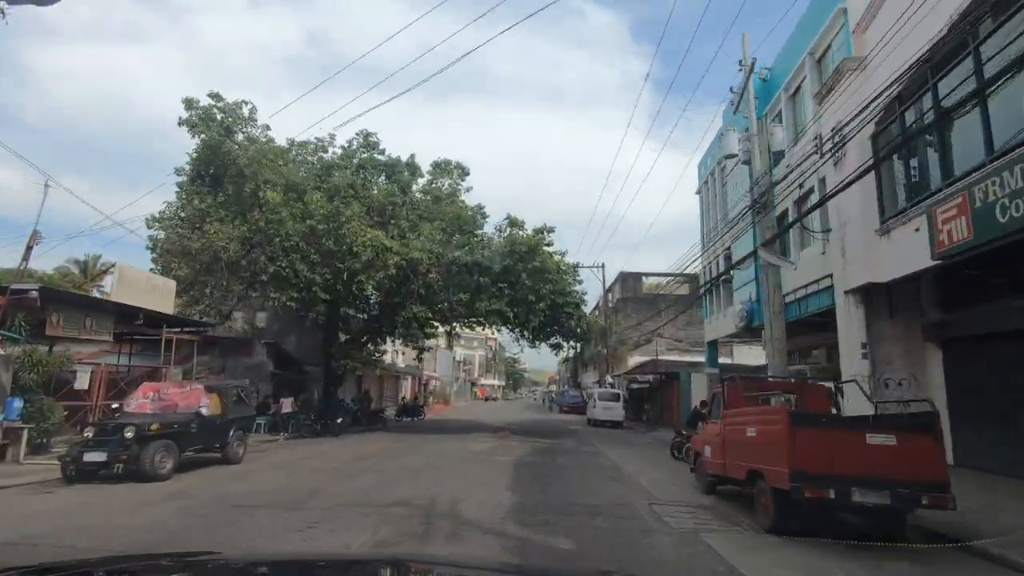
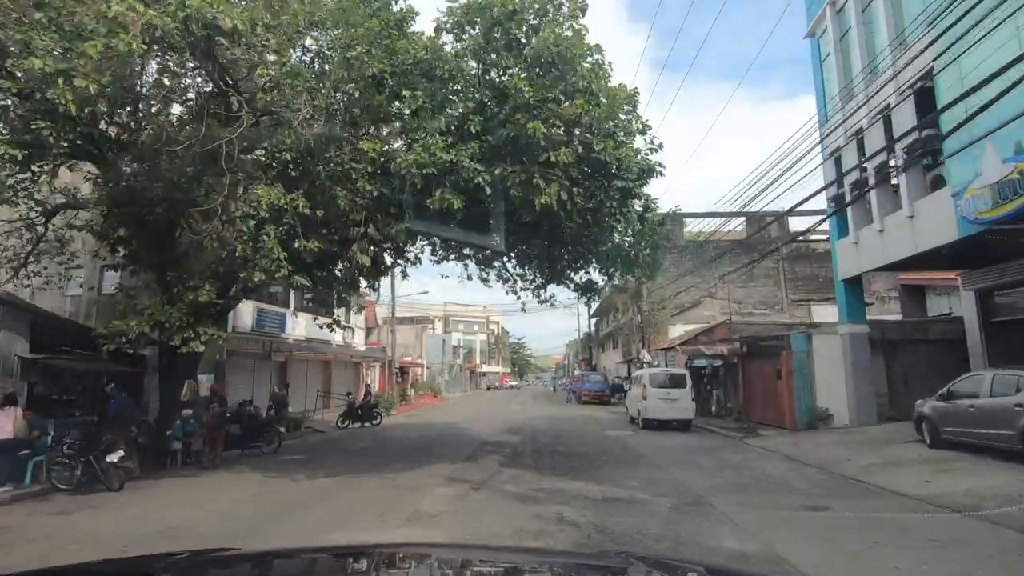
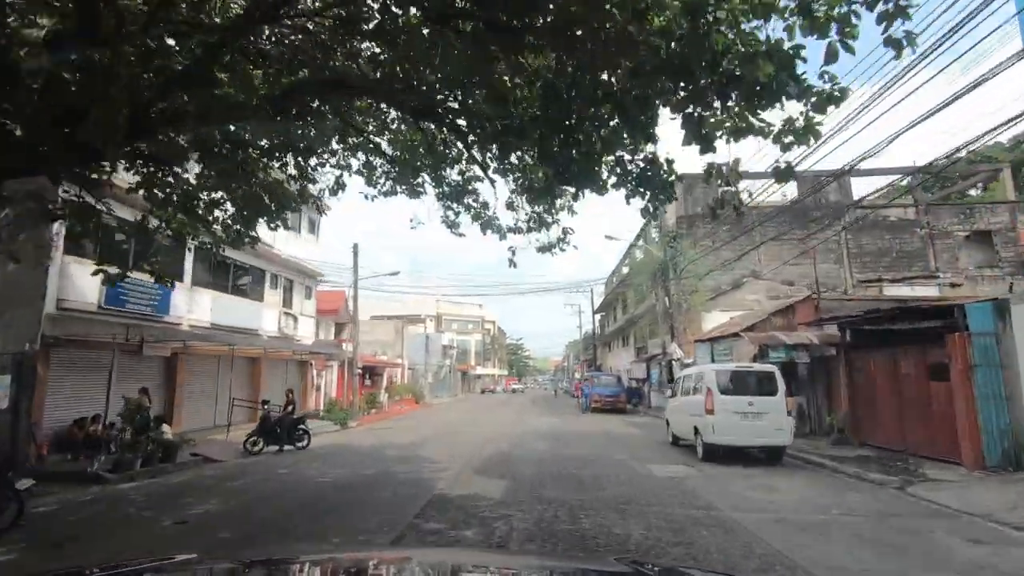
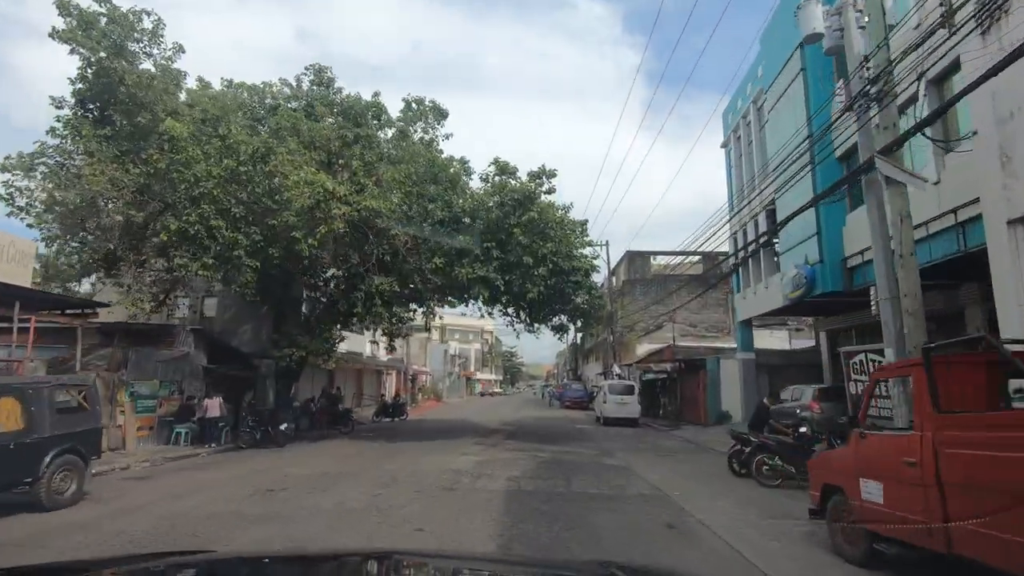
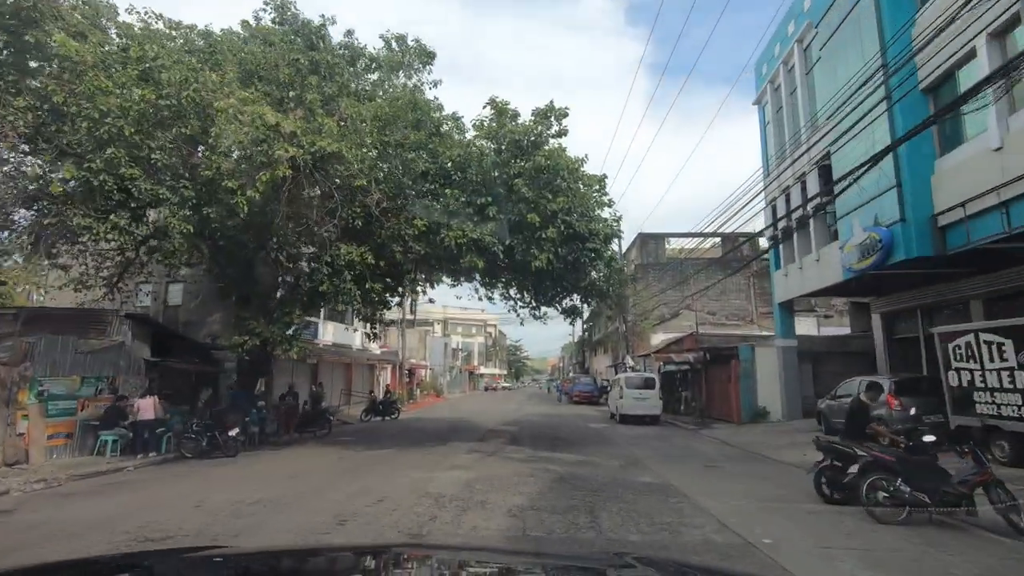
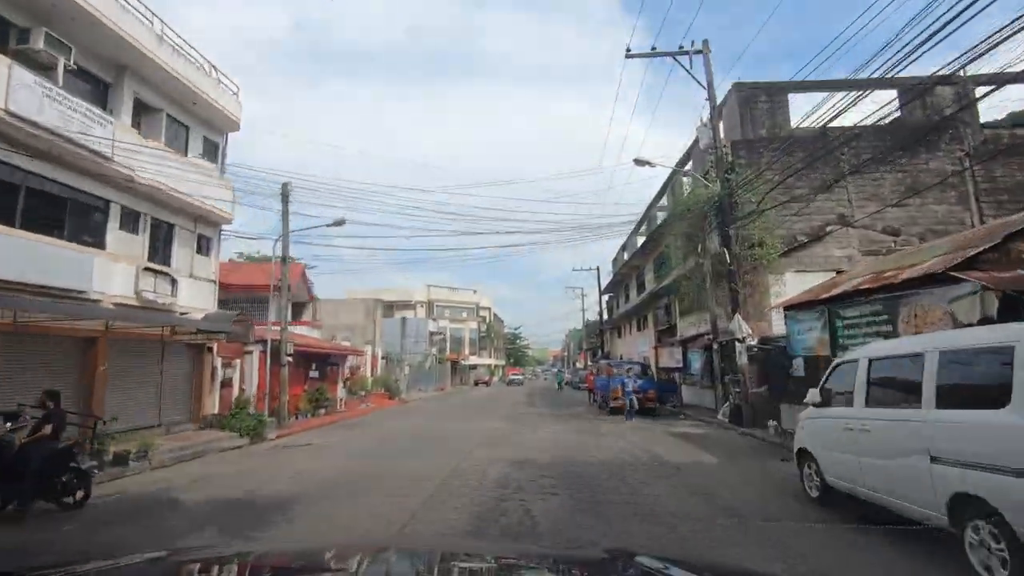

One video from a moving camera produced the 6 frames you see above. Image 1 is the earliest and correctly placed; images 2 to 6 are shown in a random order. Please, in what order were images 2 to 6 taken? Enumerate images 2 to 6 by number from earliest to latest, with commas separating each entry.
4, 5, 2, 3, 6
